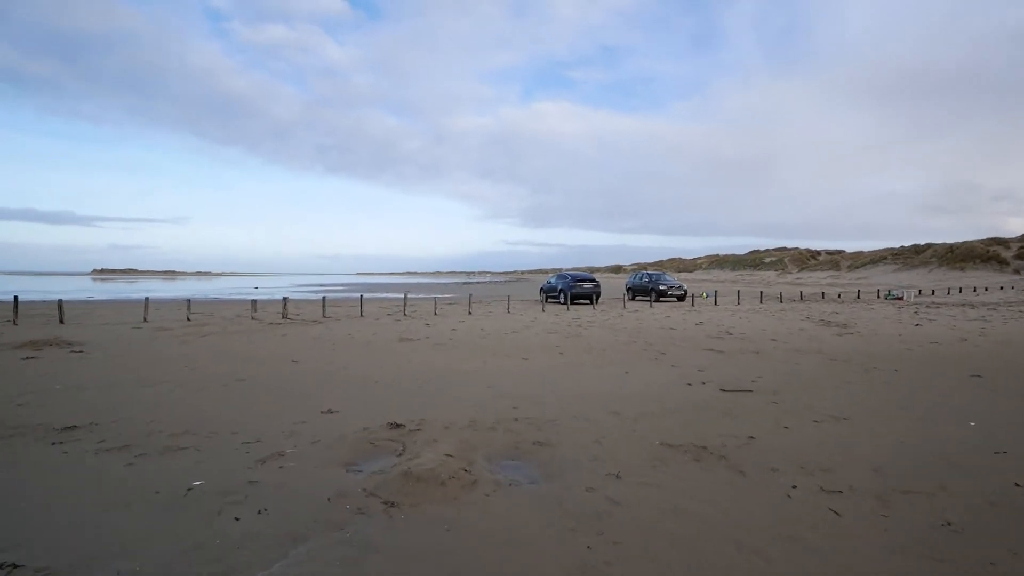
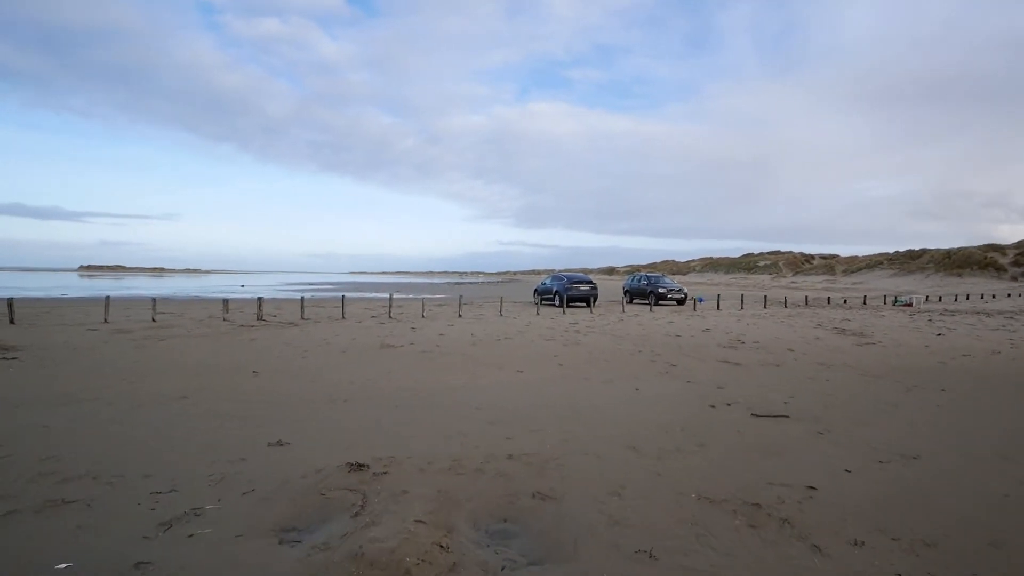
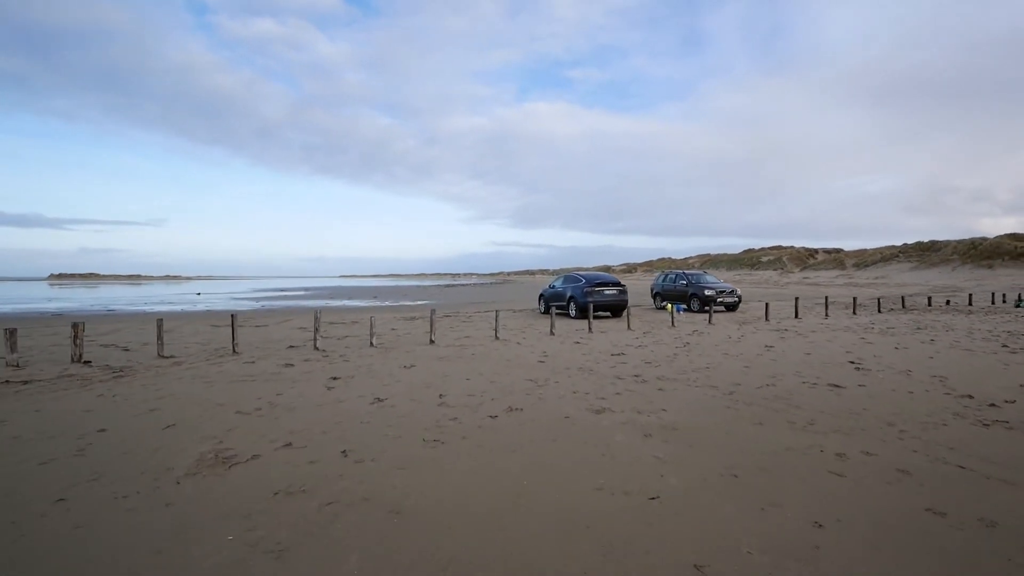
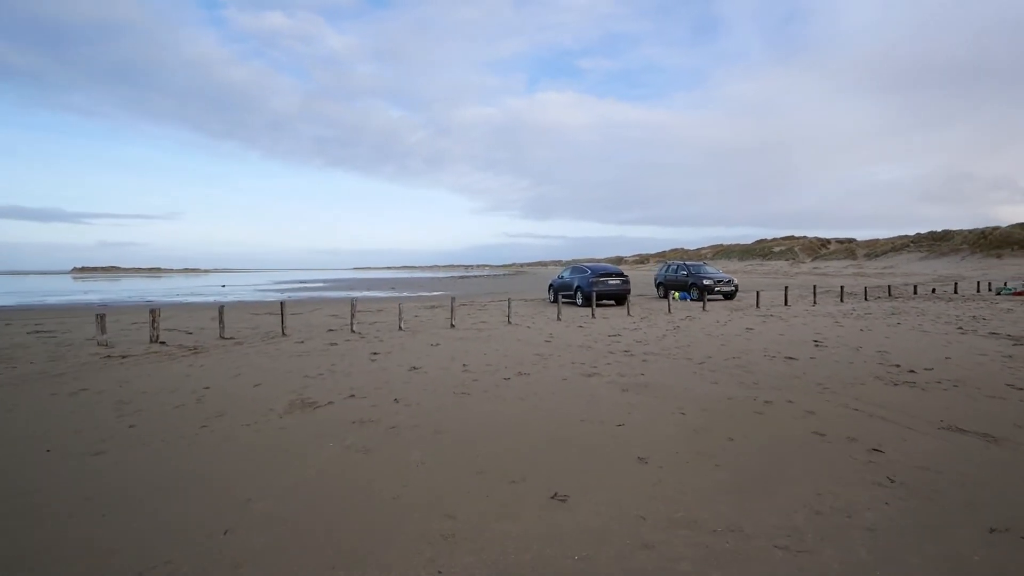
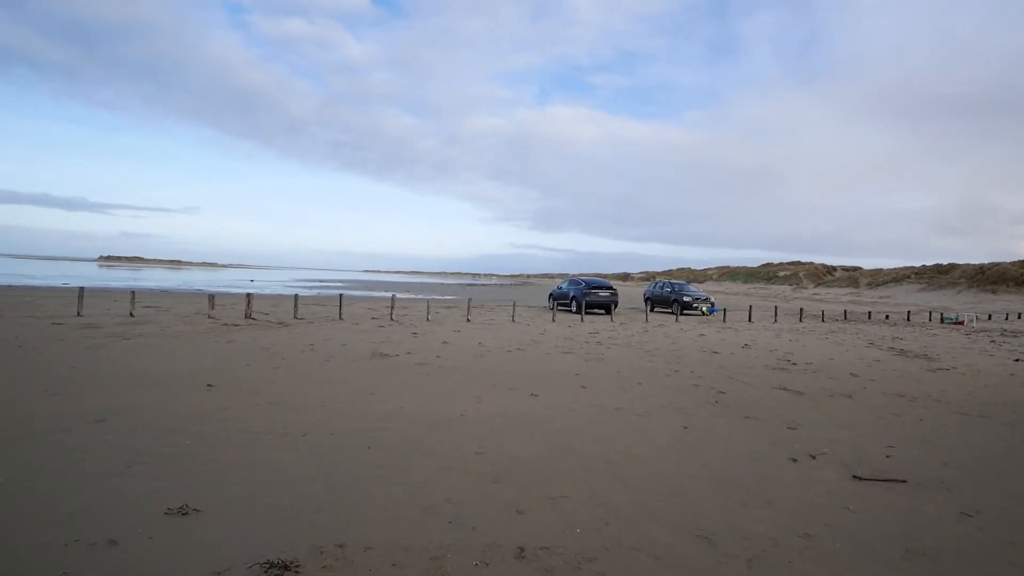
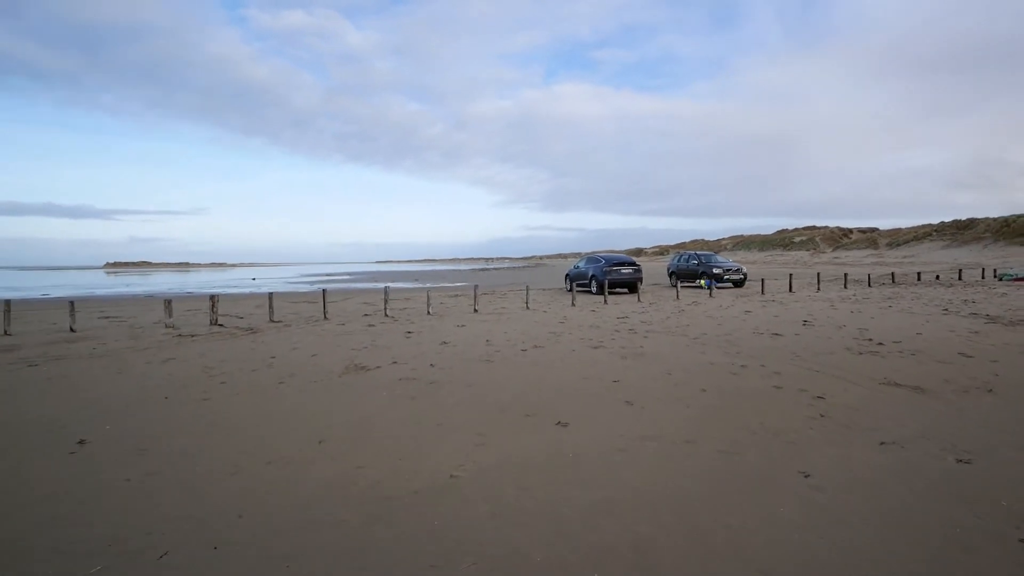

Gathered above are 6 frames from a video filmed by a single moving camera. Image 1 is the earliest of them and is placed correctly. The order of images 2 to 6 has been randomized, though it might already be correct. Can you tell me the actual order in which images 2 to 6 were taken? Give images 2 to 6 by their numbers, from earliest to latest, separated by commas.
2, 5, 6, 4, 3
